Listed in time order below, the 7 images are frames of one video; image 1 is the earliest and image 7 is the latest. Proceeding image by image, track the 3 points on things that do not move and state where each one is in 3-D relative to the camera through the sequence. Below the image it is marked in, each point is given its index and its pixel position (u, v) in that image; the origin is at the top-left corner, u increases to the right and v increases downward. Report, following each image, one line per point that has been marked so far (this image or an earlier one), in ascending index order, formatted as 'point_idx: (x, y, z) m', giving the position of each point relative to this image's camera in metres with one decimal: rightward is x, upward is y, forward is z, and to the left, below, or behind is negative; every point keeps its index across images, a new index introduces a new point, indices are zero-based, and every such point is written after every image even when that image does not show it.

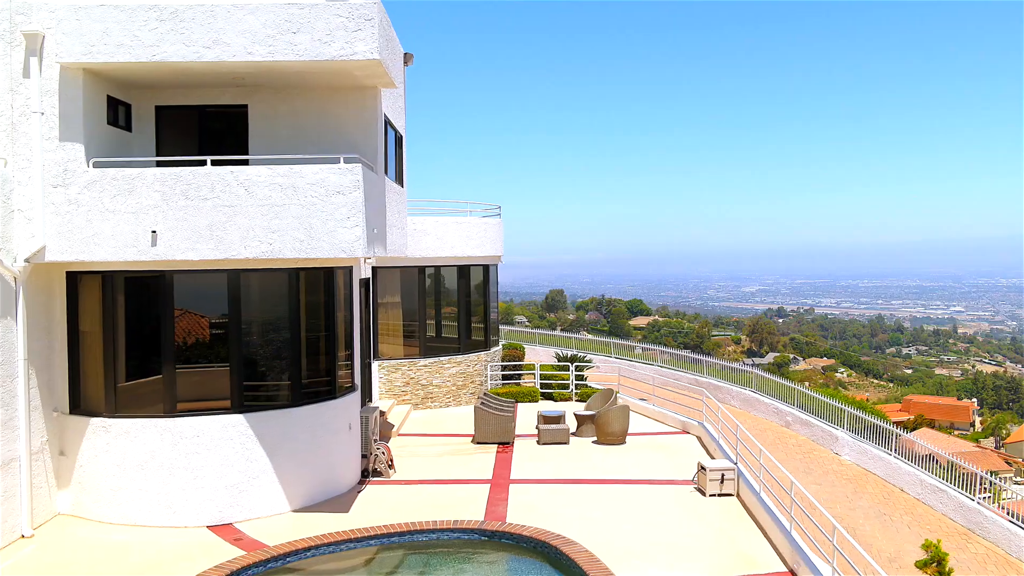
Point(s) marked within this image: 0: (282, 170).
0: (-3.2, +1.6, +9.6) m
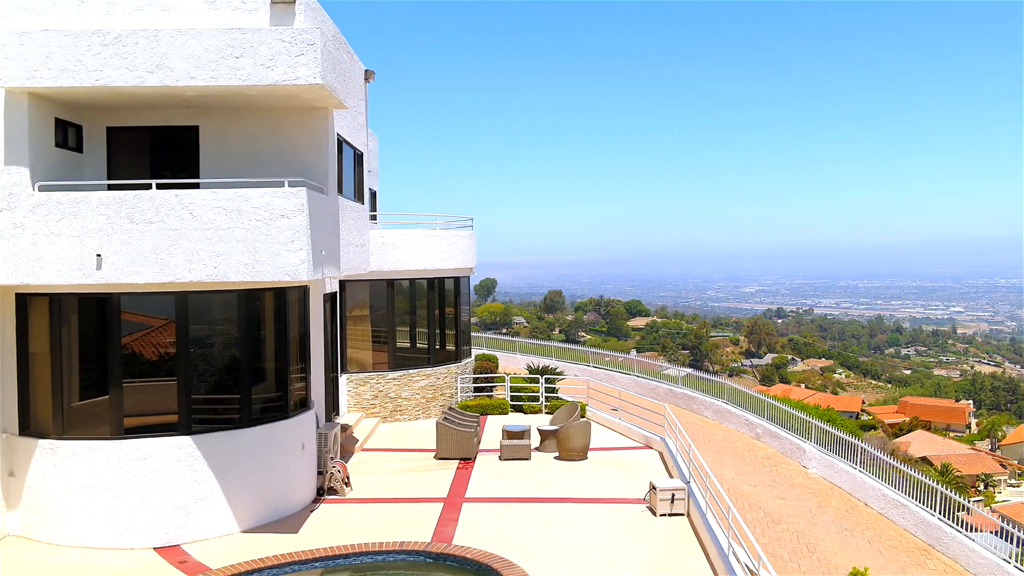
0: (-4.0, +1.3, +9.7) m
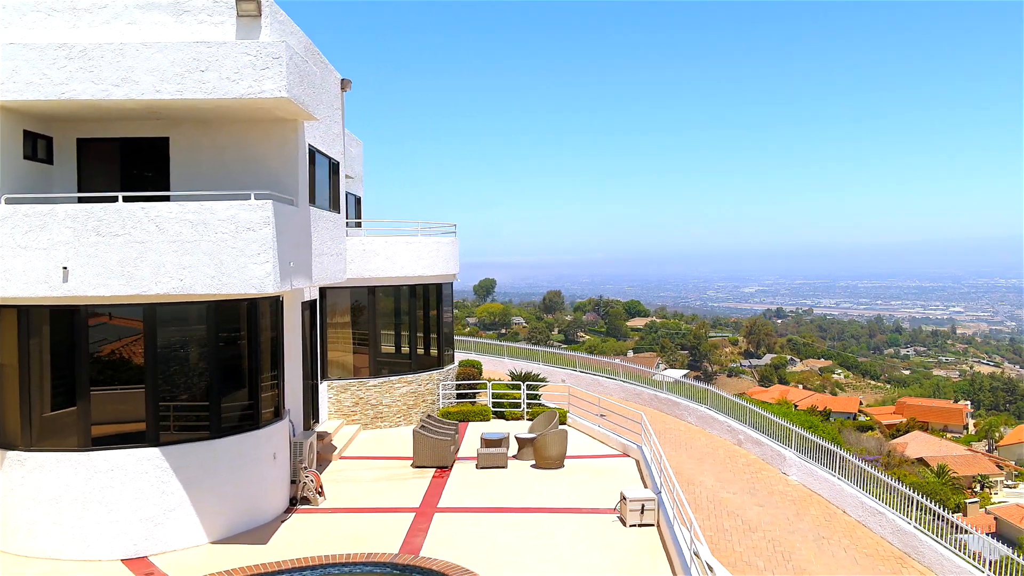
0: (-4.4, +1.1, +9.7) m
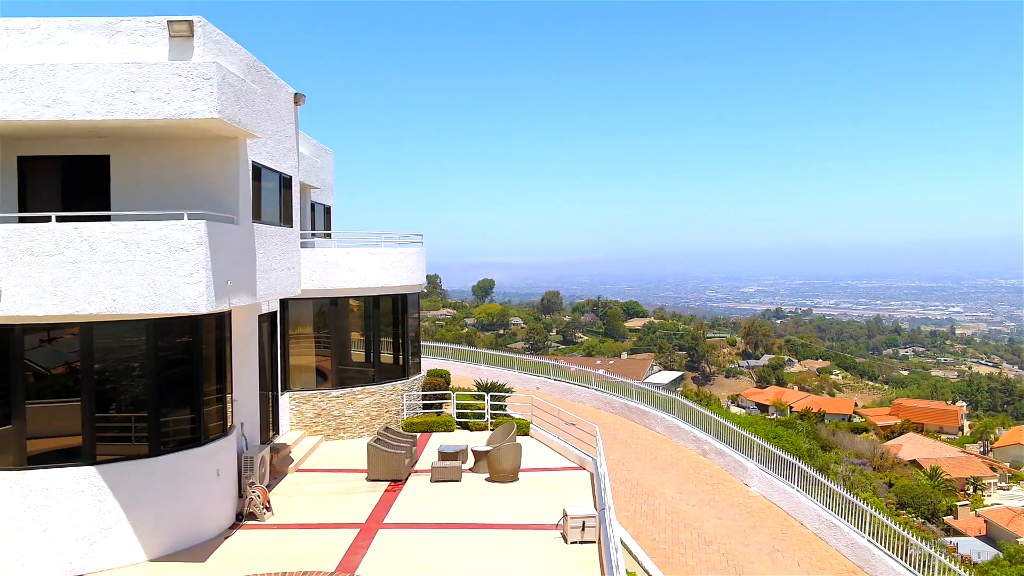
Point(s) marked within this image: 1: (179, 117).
0: (-5.4, +0.8, +9.7) m
1: (-4.5, +2.3, +9.5) m
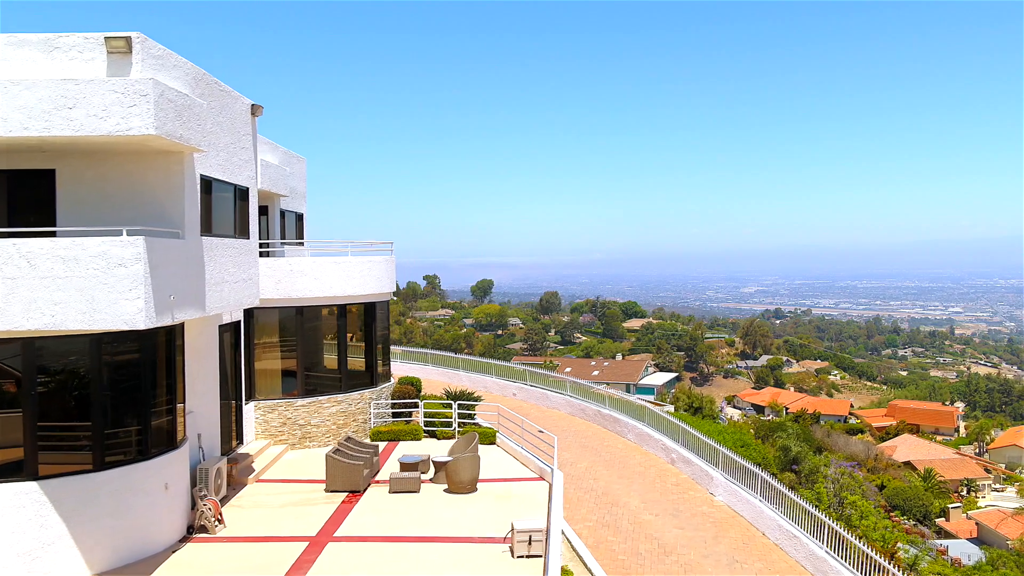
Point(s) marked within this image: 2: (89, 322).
0: (-6.2, +0.6, +9.7) m
1: (-5.4, +2.1, +9.5) m
2: (-5.9, -0.5, +9.7) m
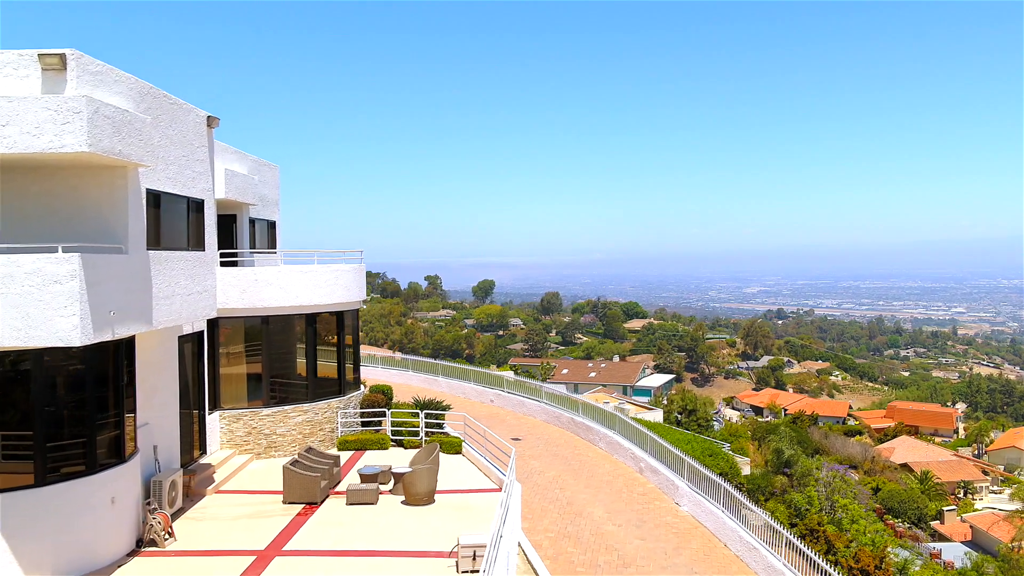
0: (-7.1, +0.4, +9.7) m
1: (-6.3, +1.9, +9.5) m
2: (-6.8, -0.7, +9.7) m
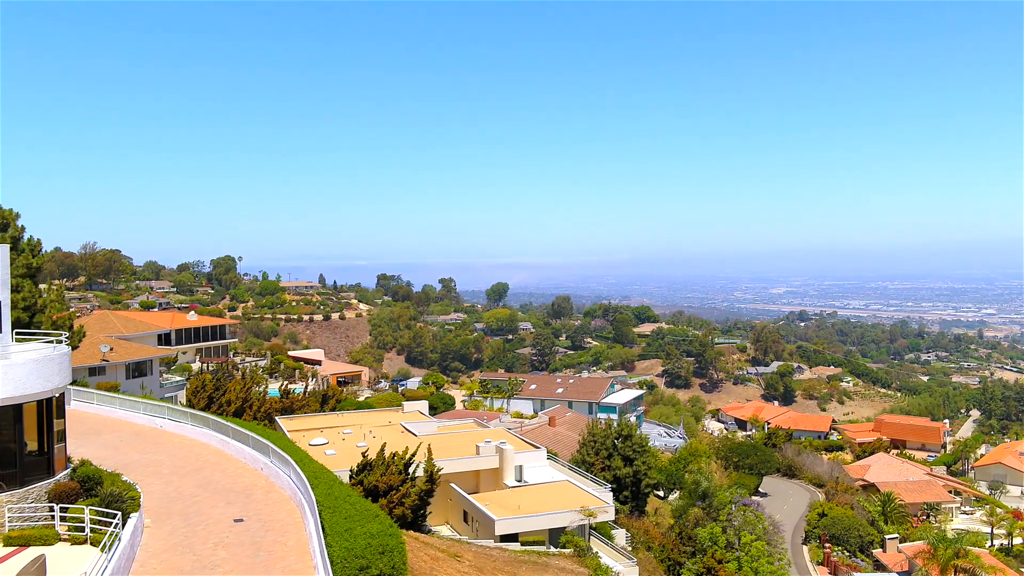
0: (-16.1, -2.1, +9.8) m
1: (-15.3, -0.6, +9.6) m
2: (-15.8, -3.2, +9.8) m
